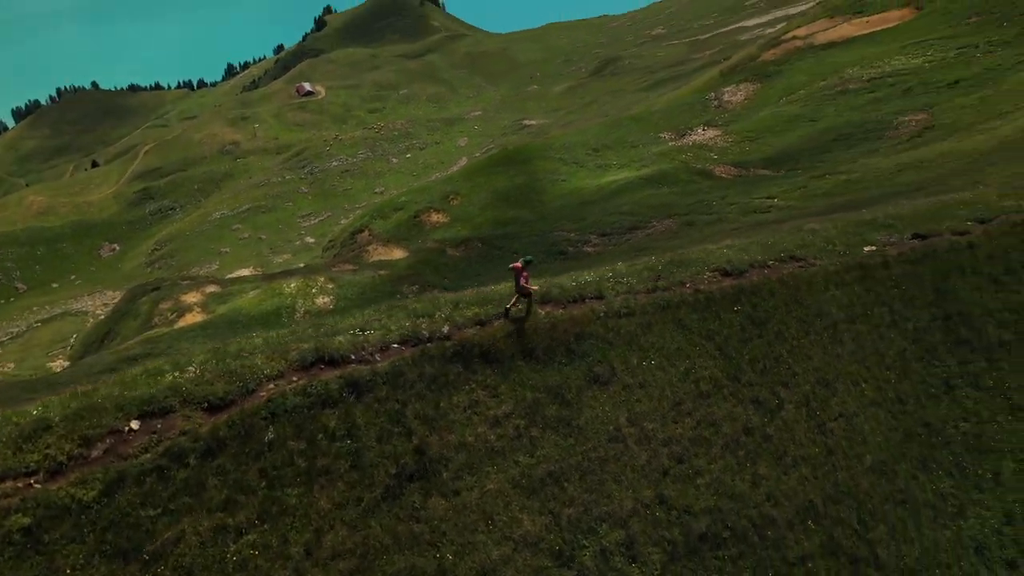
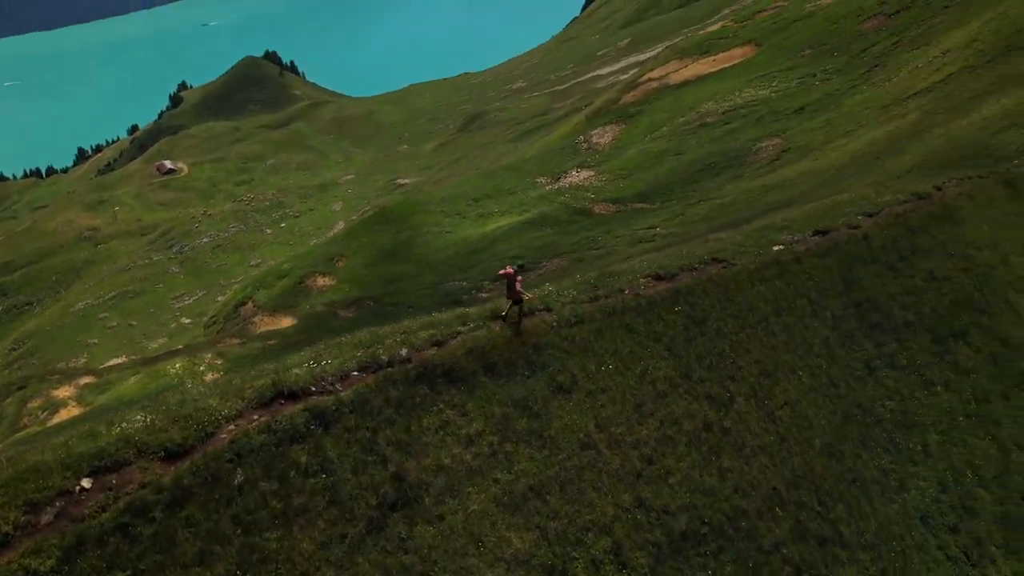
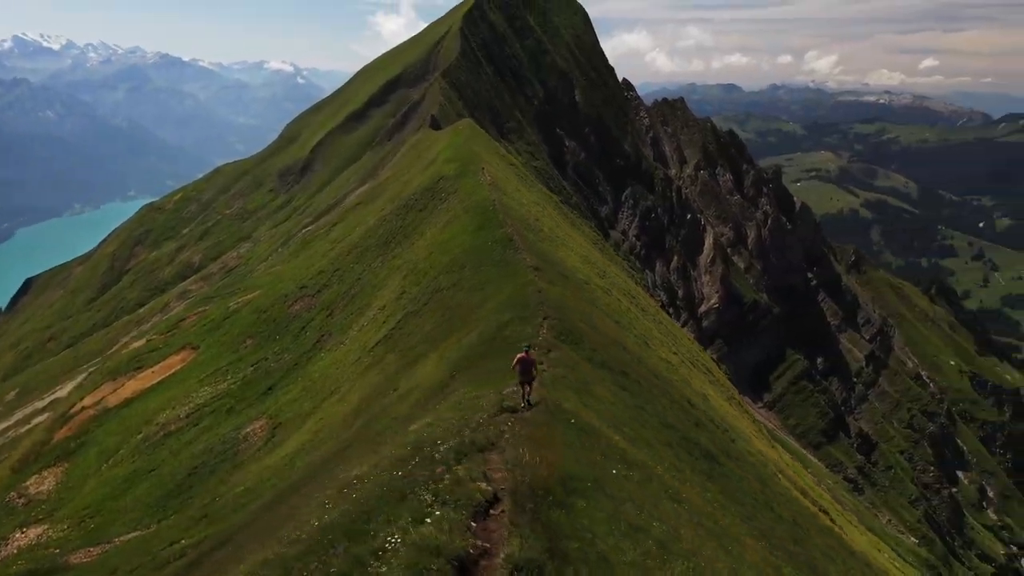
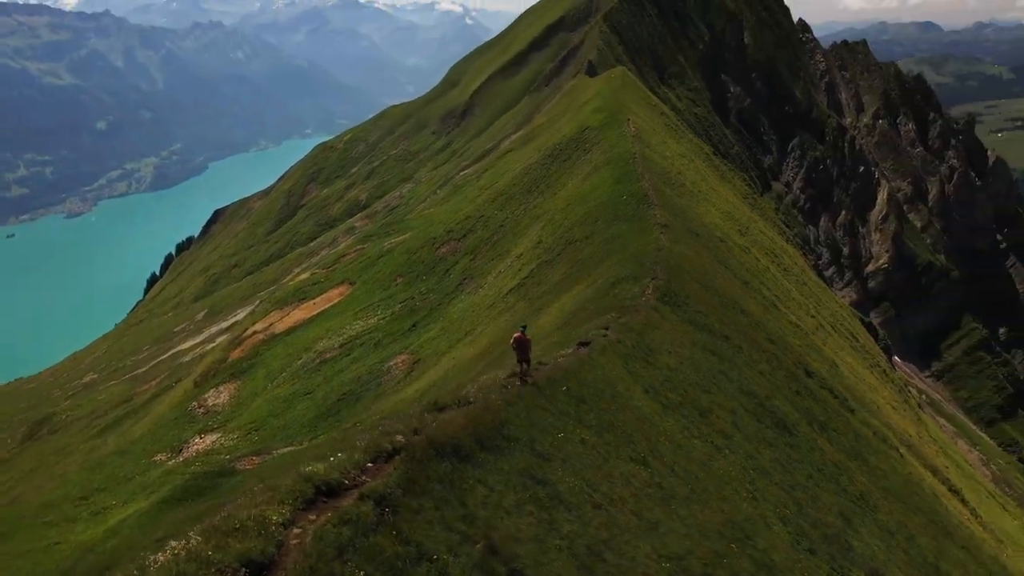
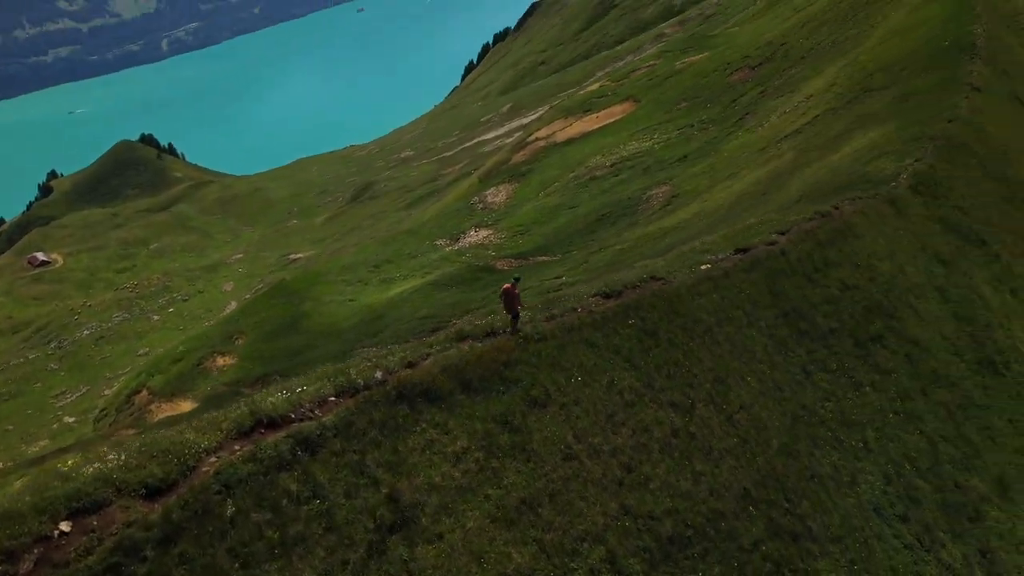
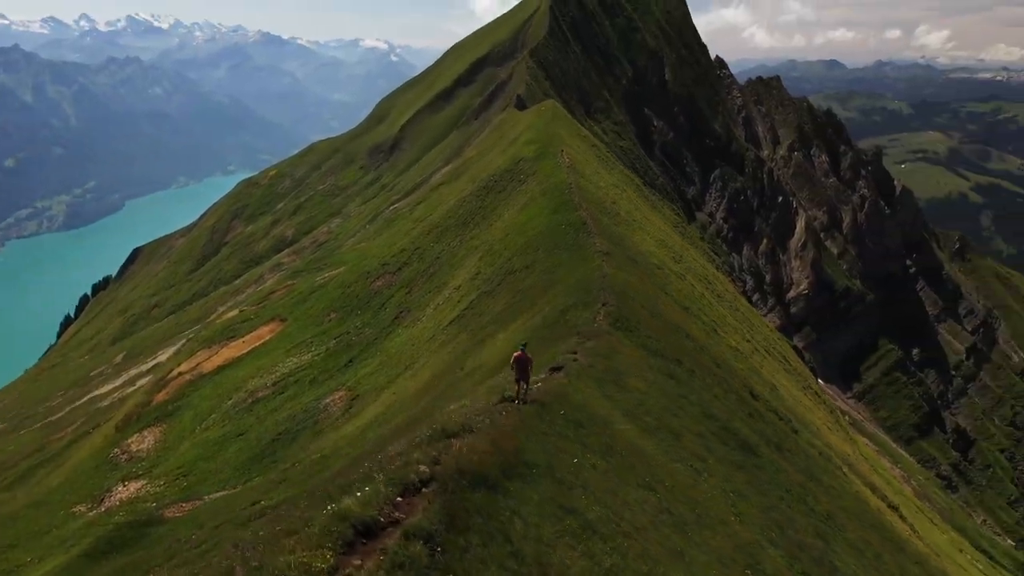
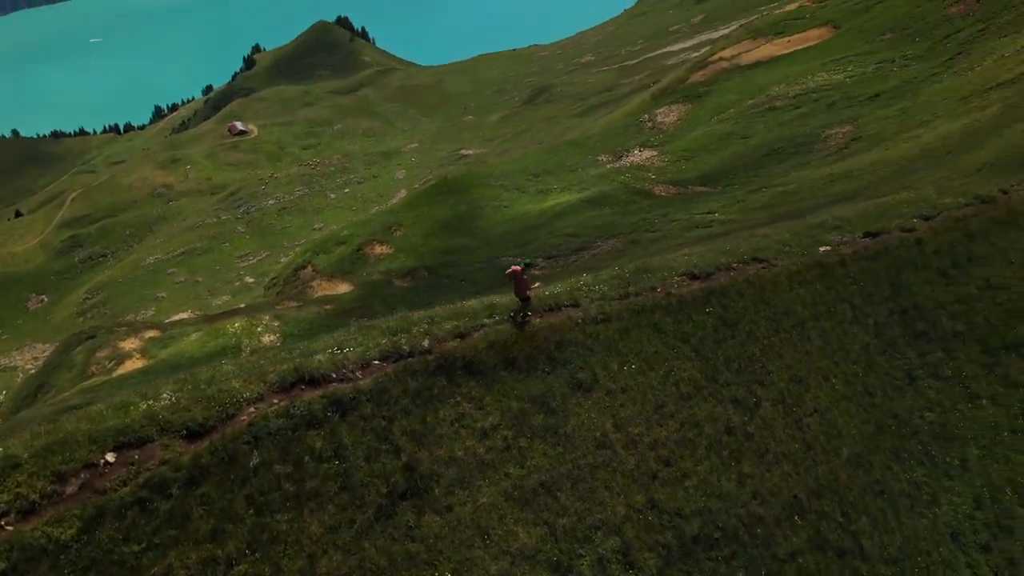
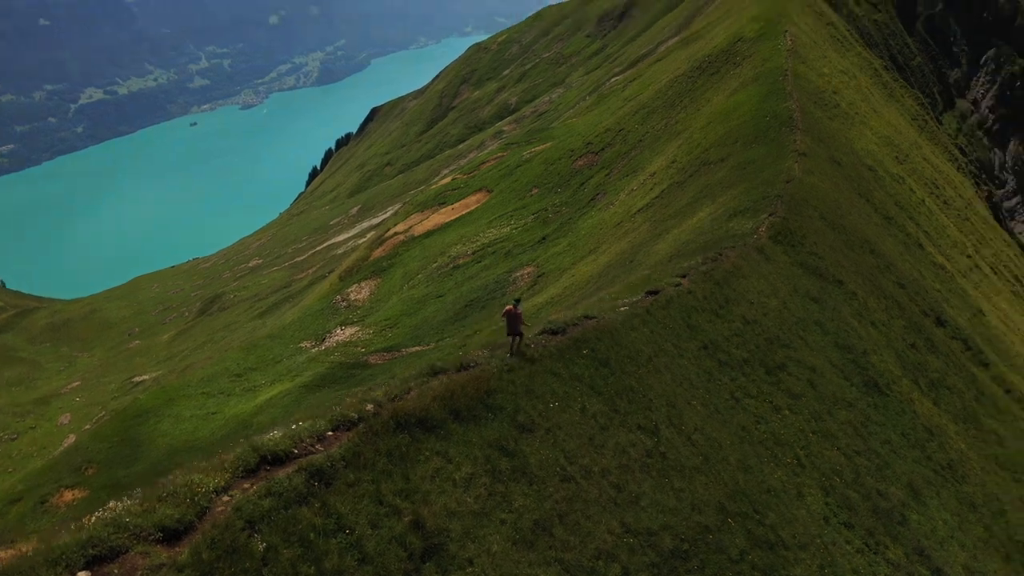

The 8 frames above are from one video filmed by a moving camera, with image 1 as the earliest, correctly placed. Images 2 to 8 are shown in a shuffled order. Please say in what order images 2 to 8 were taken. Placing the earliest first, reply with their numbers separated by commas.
7, 2, 5, 8, 4, 6, 3
